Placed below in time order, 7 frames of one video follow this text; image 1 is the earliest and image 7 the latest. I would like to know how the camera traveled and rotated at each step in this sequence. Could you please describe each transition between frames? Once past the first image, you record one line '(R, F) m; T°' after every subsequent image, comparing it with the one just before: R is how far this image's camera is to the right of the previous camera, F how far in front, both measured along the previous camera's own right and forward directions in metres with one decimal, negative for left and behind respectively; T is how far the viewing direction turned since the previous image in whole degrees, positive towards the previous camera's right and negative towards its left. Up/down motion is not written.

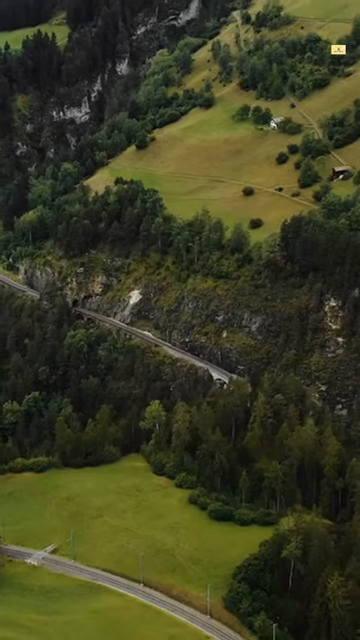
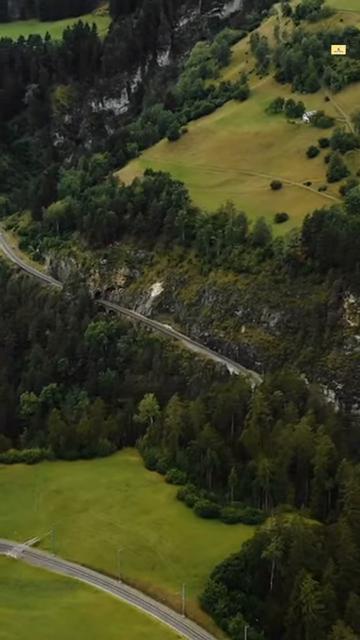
(+3.8, +1.7) m; -3°
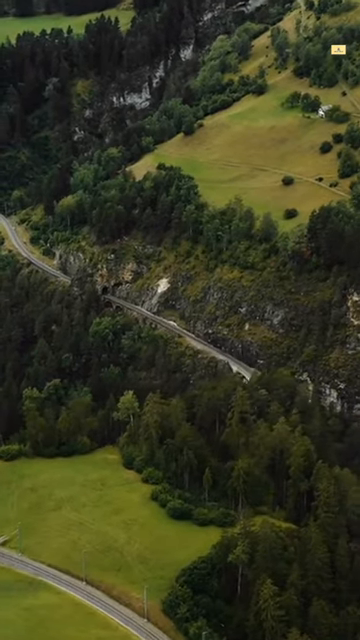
(+3.7, +1.9) m; -2°
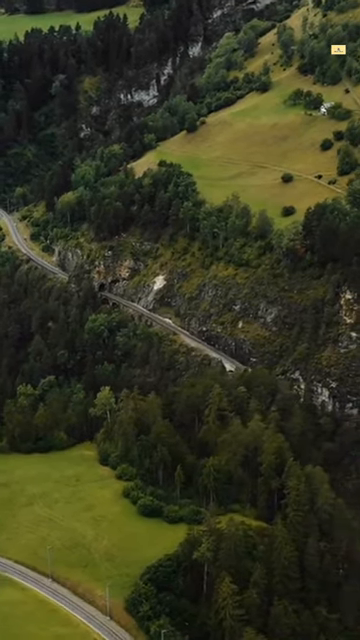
(+2.7, +0.8) m; -1°
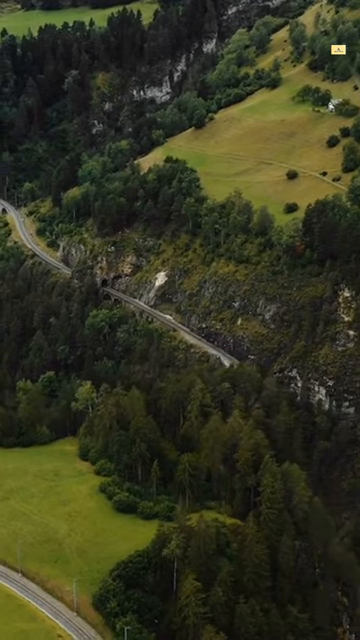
(+2.6, +0.8) m; -1°
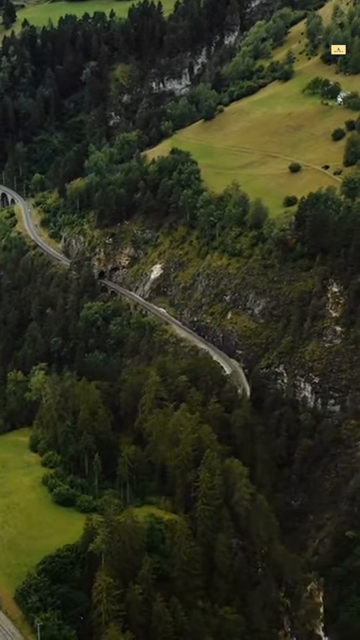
(+5.4, +2.0) m; -2°
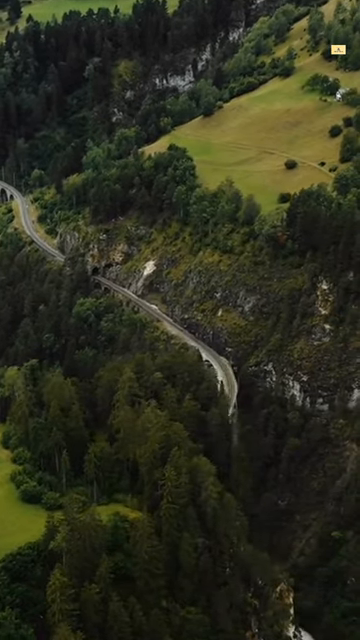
(+2.4, +1.0) m; -1°
